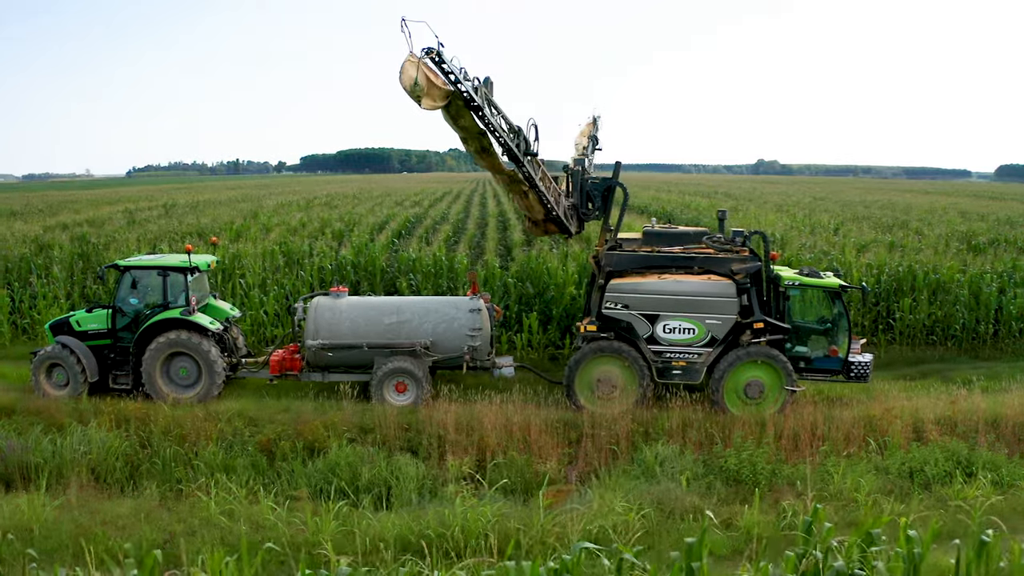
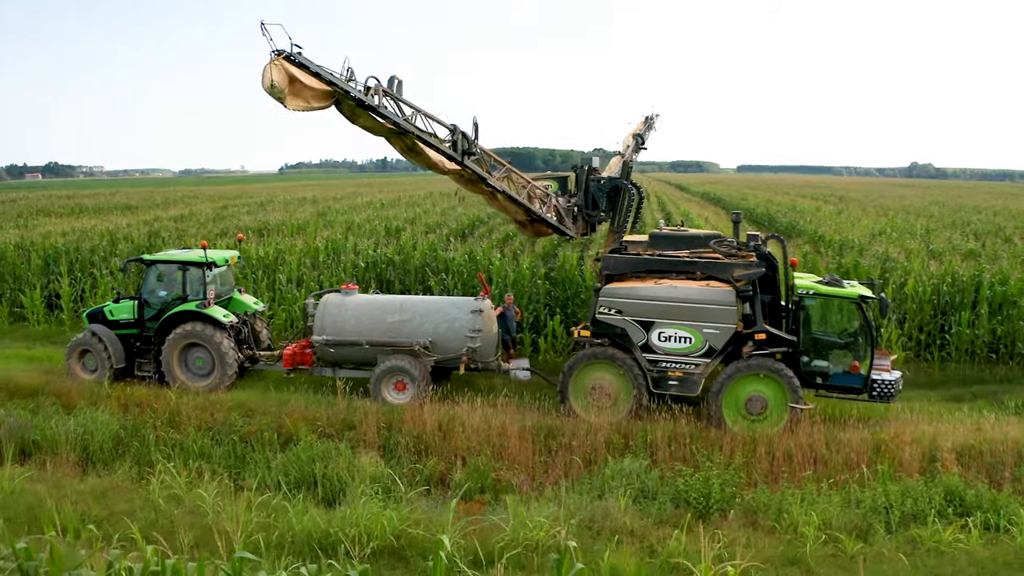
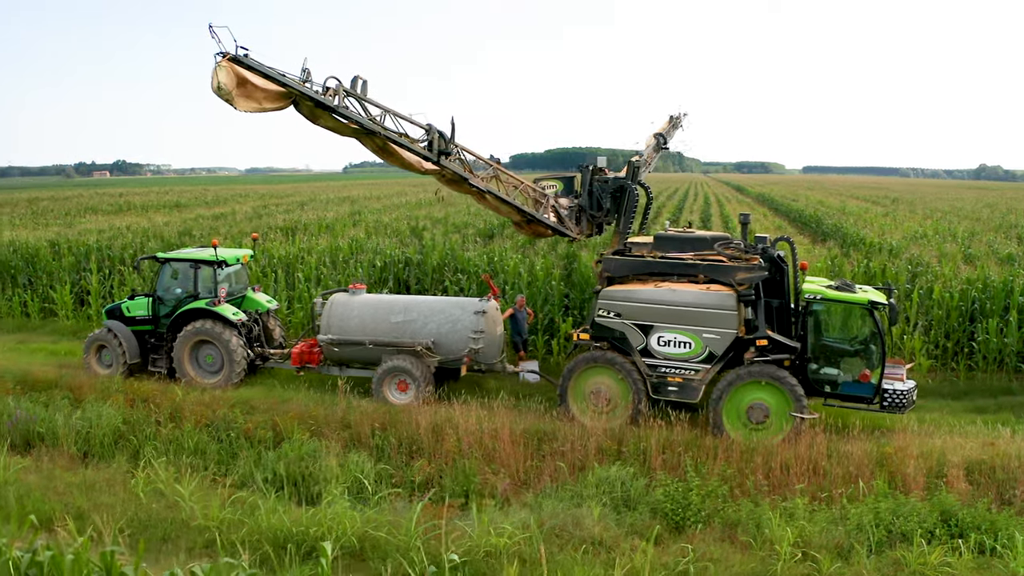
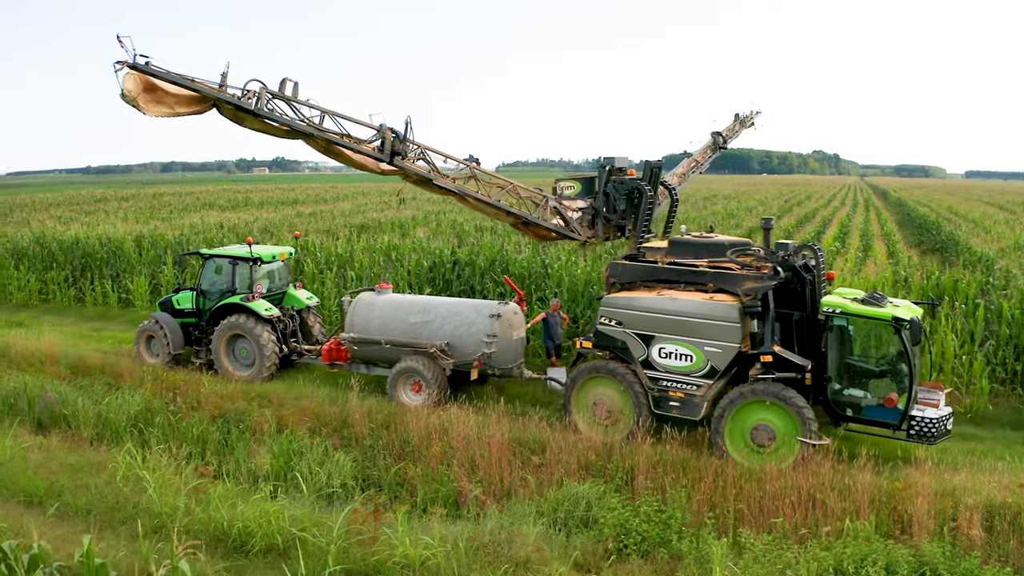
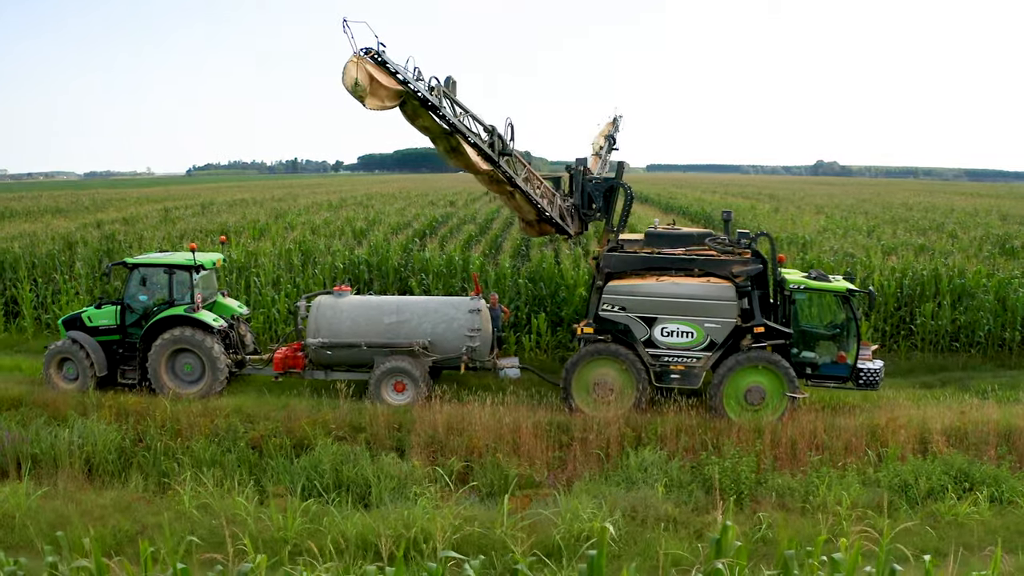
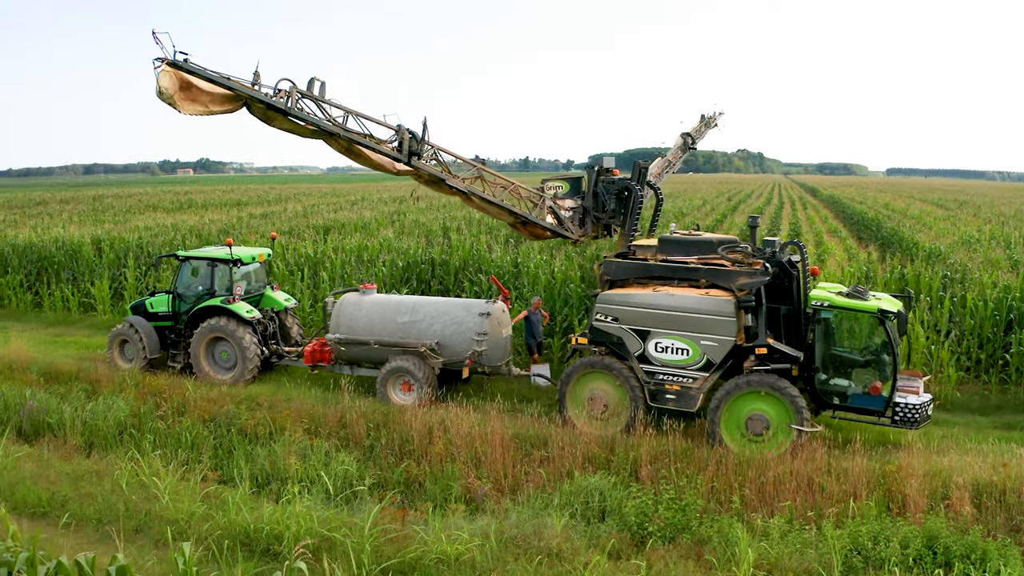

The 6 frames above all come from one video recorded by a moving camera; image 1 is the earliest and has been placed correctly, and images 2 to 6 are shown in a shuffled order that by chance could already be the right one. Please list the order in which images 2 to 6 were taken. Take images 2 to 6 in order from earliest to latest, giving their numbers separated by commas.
5, 2, 3, 6, 4
